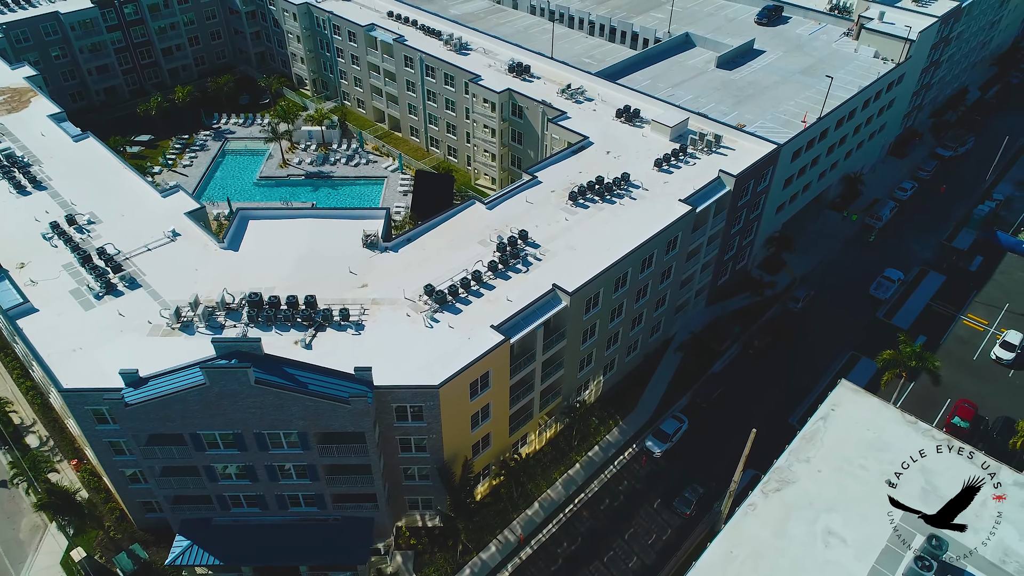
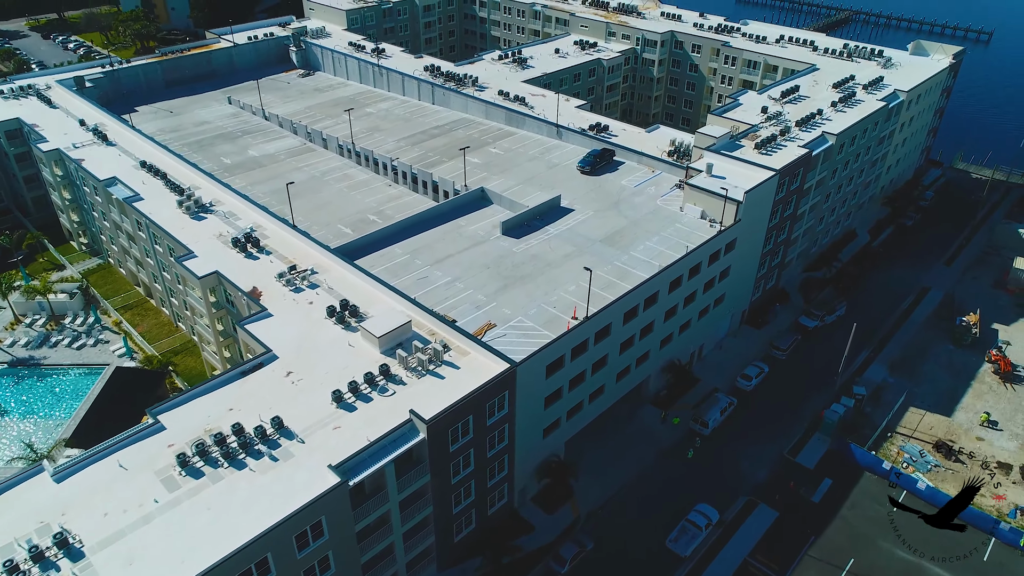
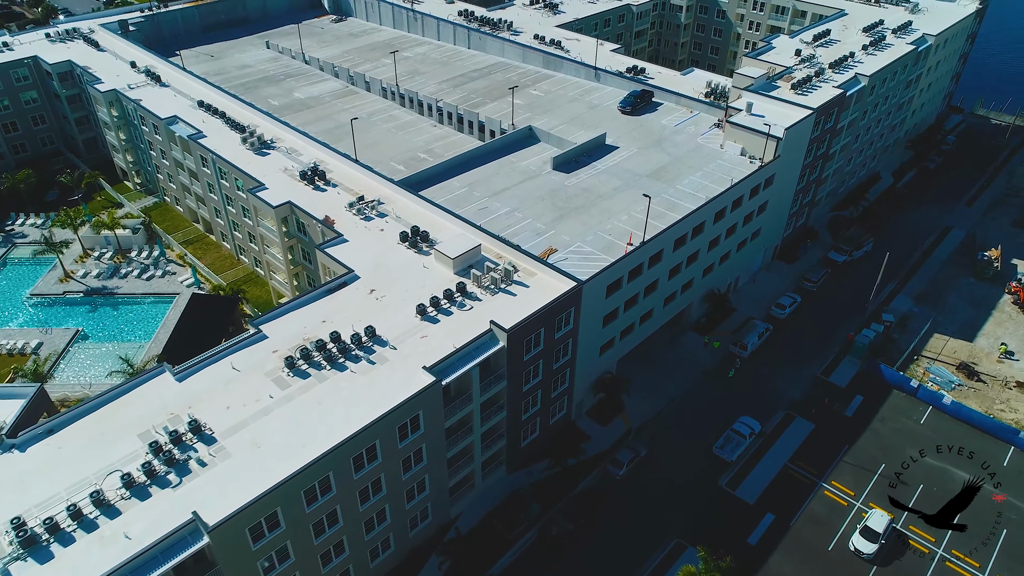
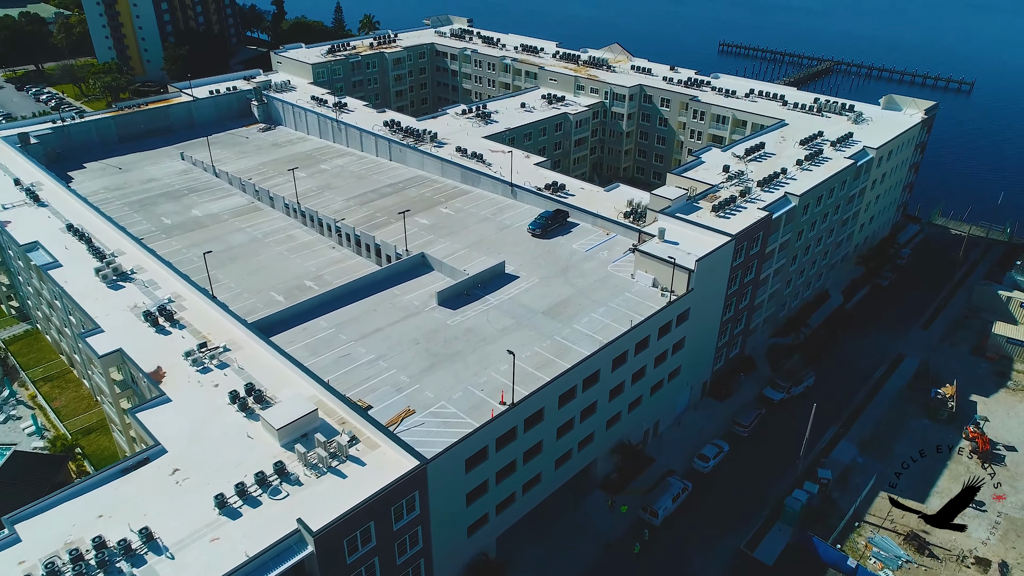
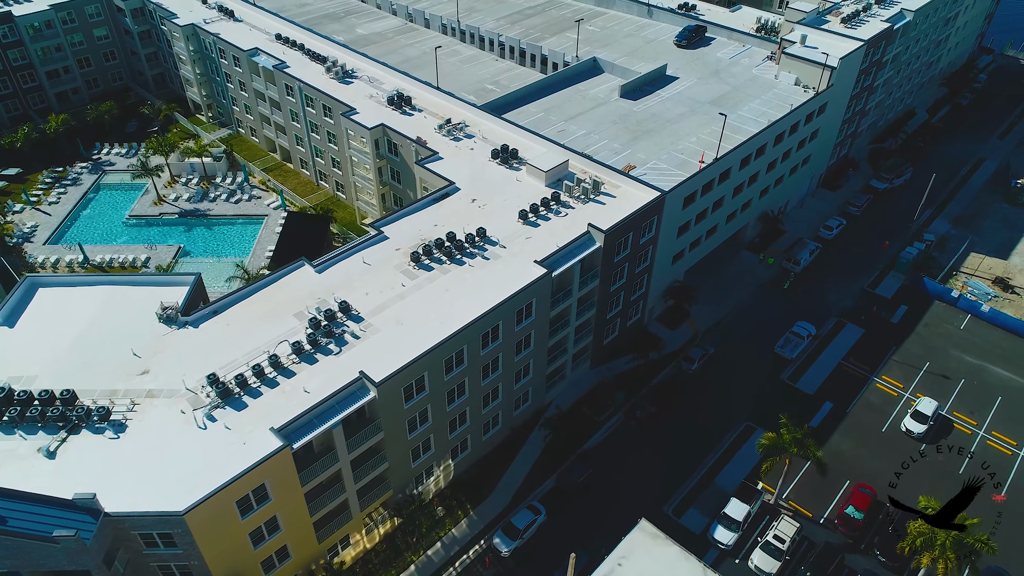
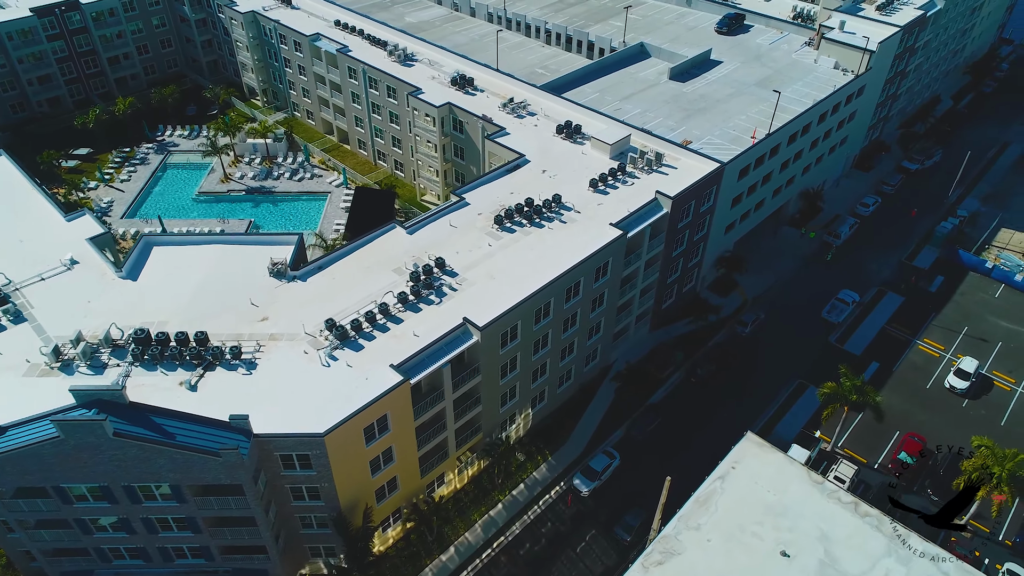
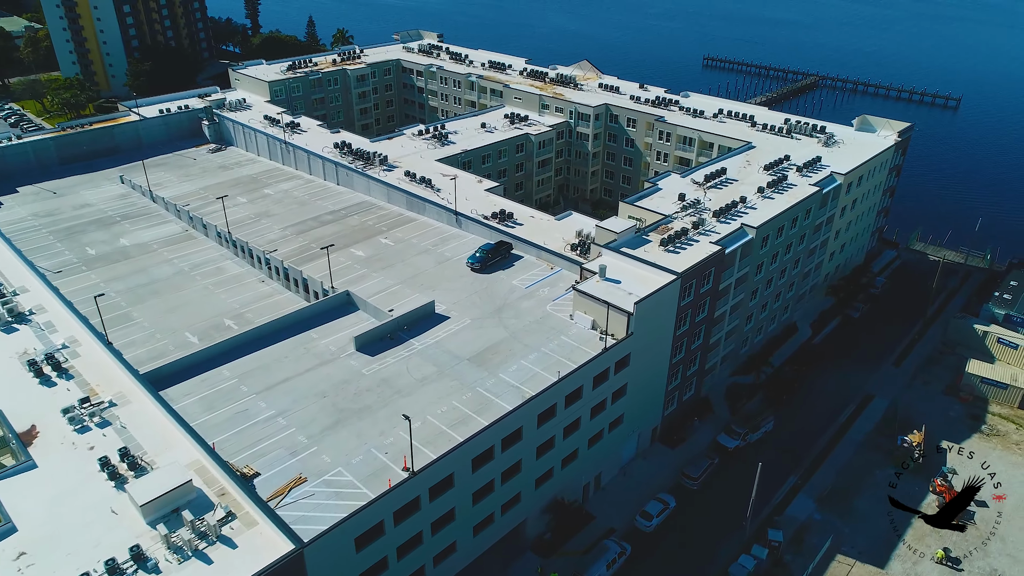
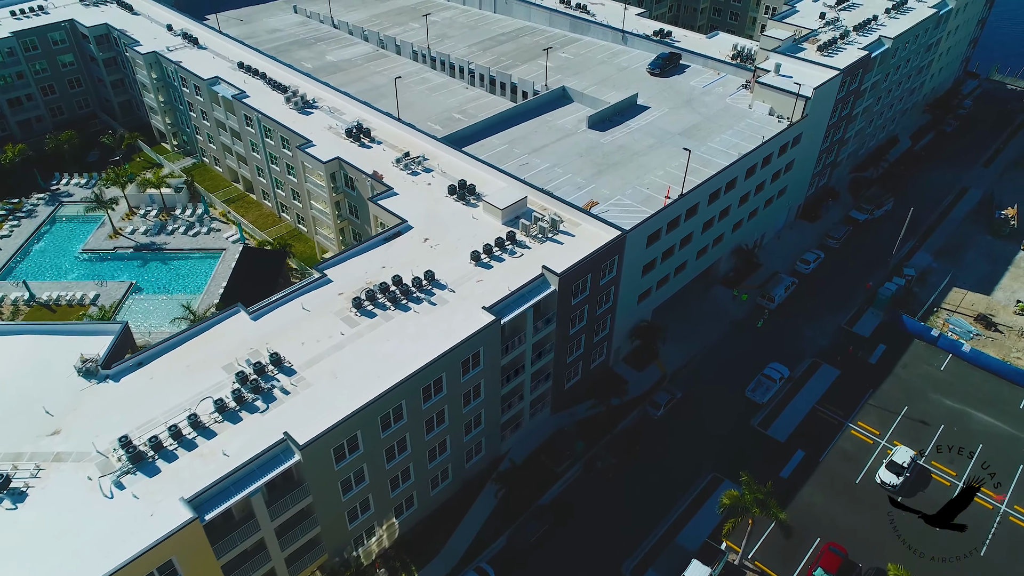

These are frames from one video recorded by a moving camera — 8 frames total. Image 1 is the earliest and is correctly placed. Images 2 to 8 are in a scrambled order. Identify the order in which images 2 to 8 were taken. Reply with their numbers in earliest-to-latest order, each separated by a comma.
6, 5, 8, 3, 2, 4, 7
